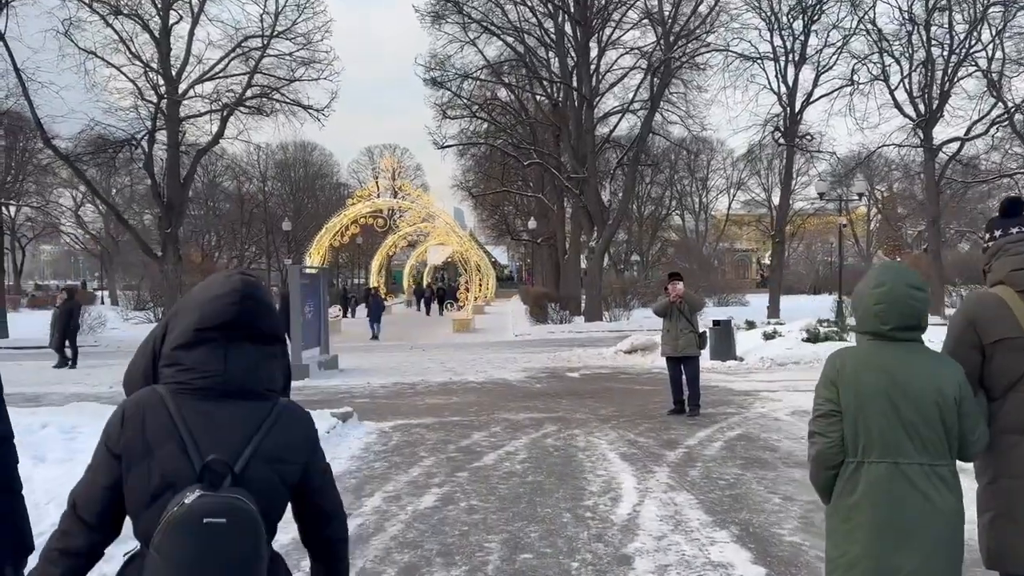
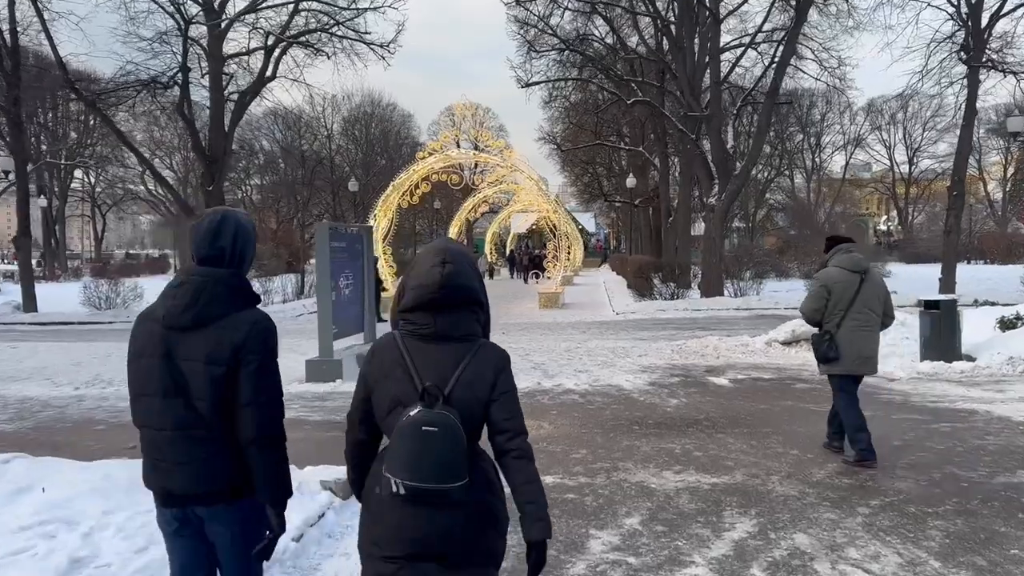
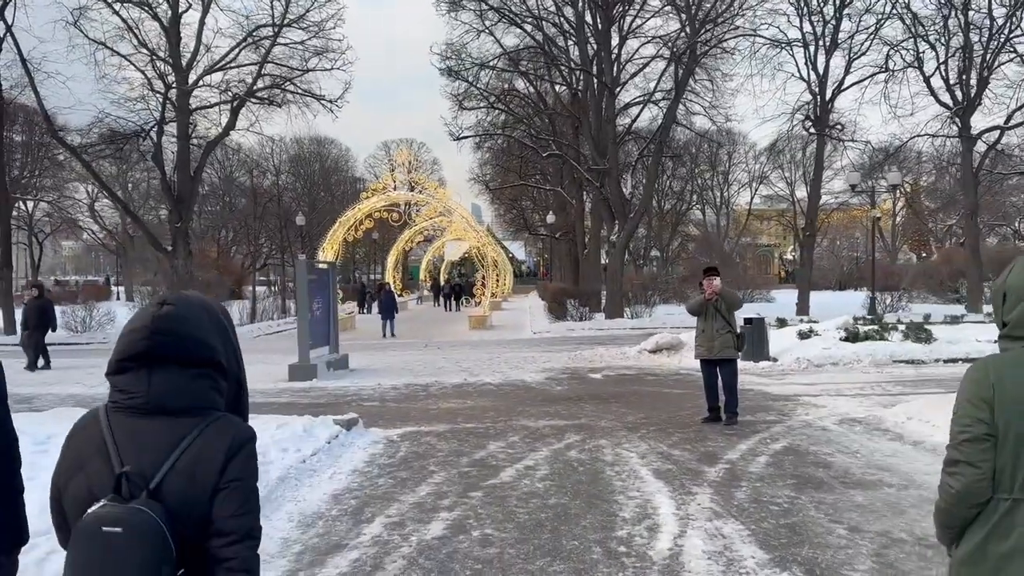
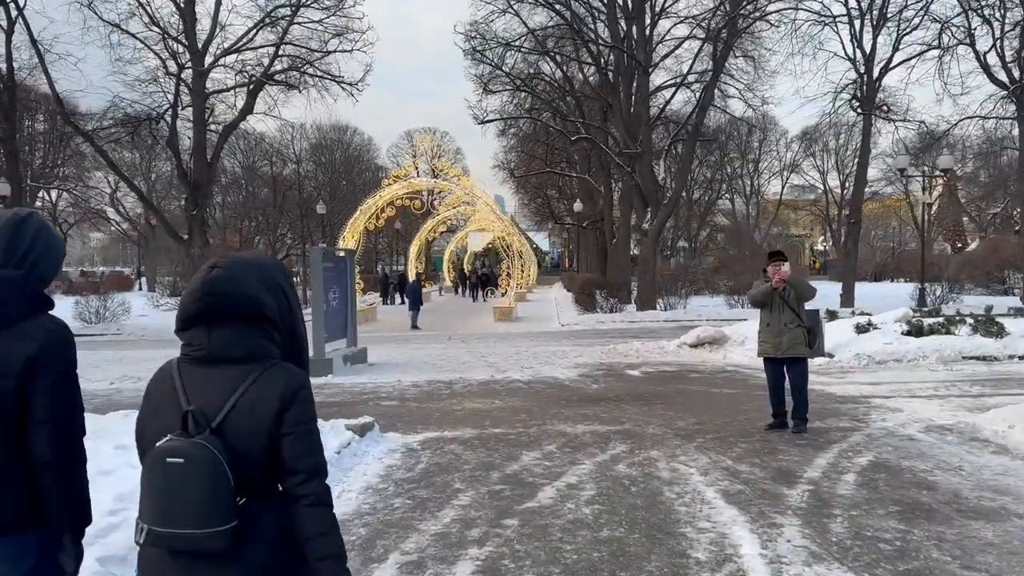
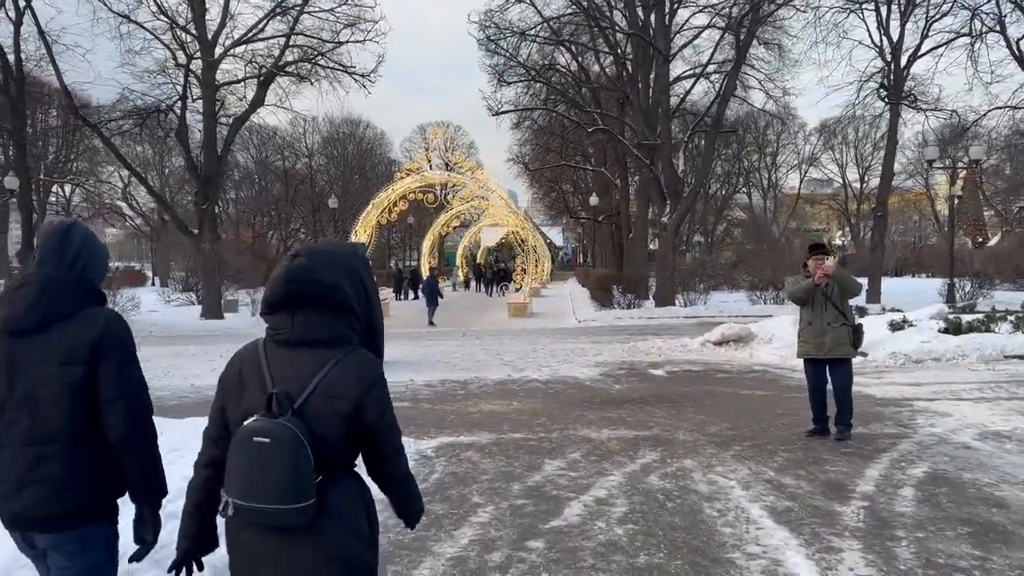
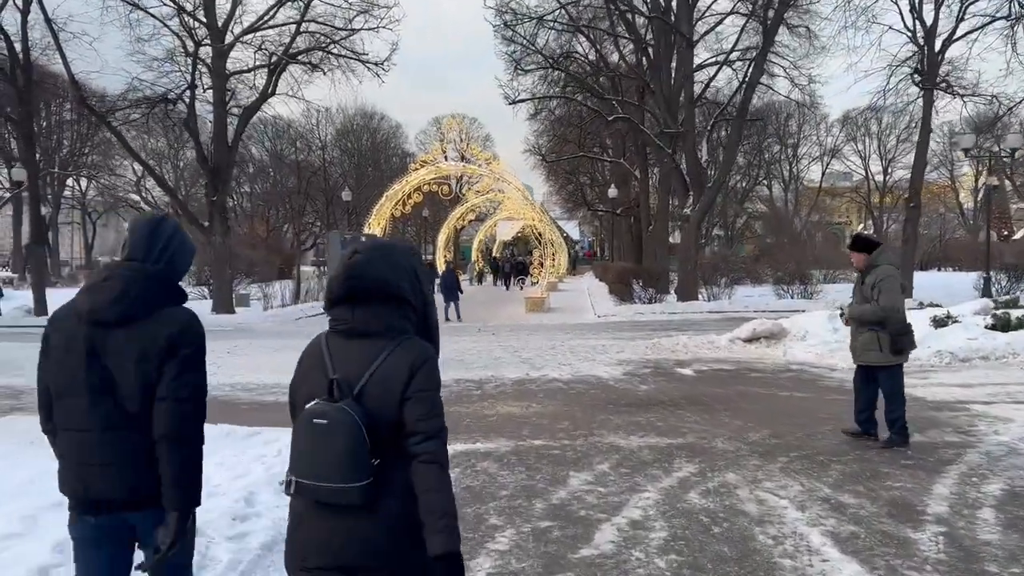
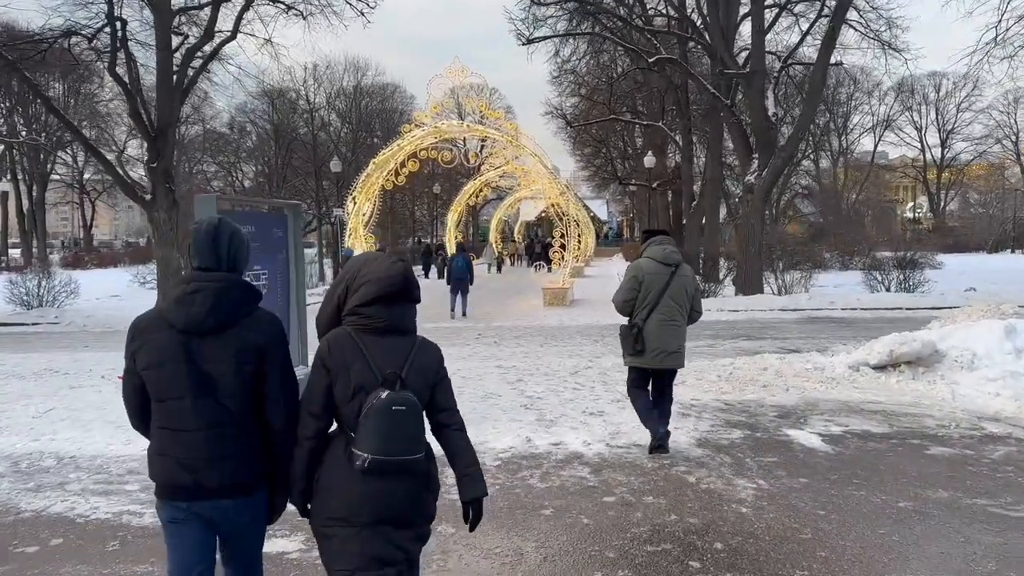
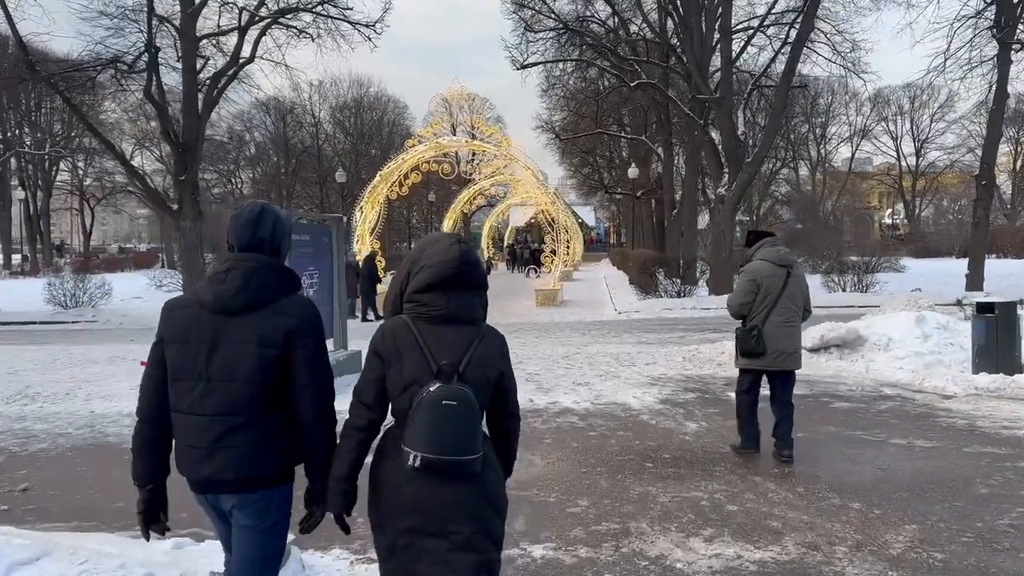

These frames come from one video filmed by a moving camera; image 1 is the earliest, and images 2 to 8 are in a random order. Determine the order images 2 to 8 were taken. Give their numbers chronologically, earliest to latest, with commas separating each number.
3, 4, 5, 6, 2, 8, 7
